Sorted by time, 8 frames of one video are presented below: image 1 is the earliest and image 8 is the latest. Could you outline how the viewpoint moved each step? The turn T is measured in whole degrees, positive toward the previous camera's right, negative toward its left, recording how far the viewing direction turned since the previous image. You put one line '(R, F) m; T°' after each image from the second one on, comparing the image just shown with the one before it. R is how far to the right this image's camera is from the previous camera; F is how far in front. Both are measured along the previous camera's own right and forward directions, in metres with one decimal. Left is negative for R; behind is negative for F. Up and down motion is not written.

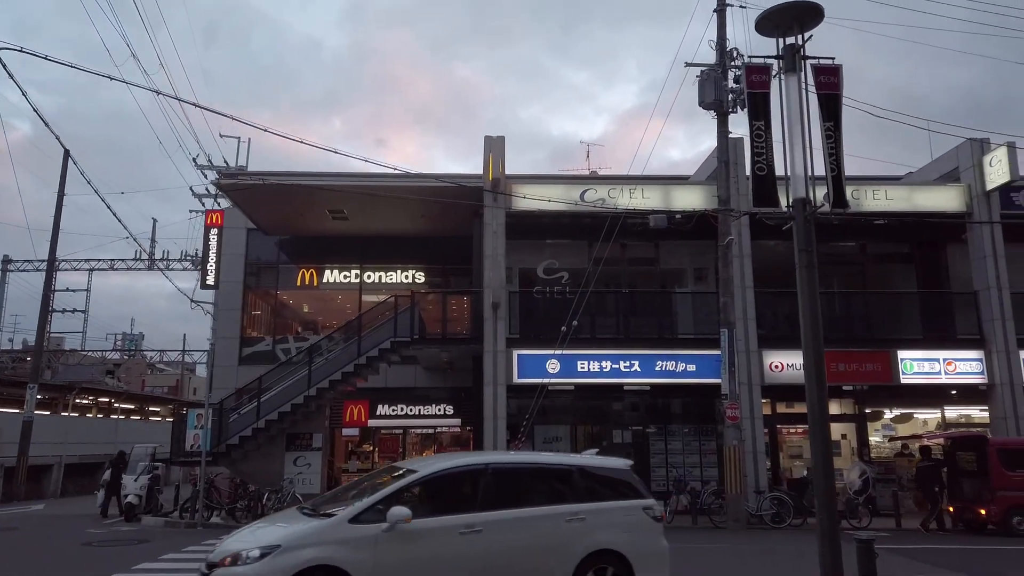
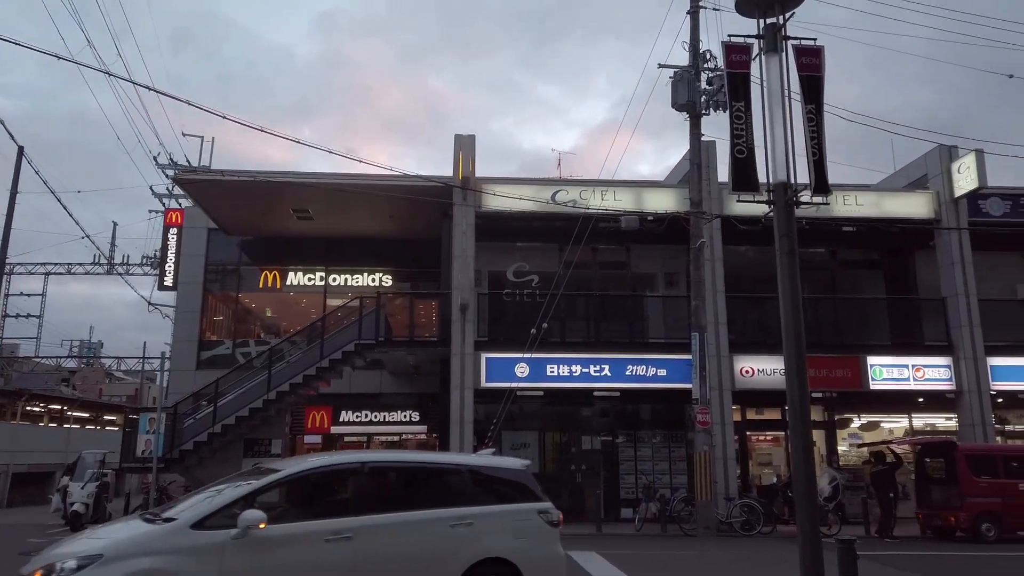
(0.0, +0.4) m; +2°
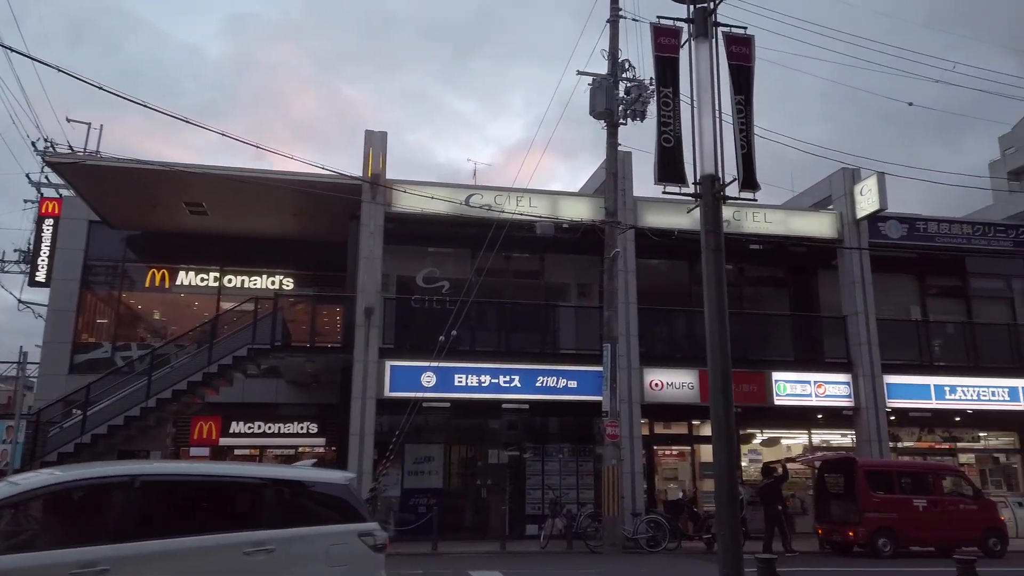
(+0.1, +0.6) m; +7°
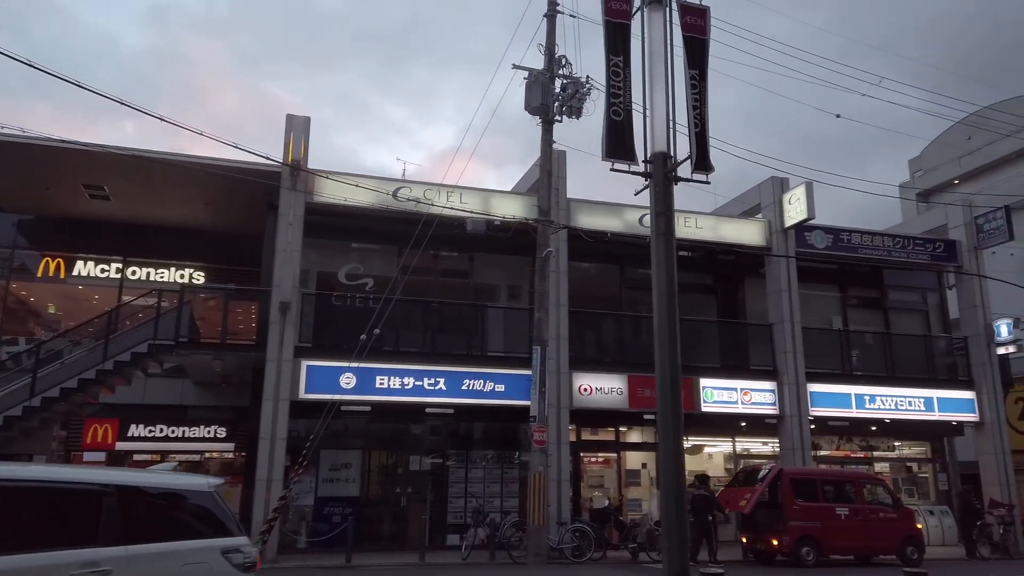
(0.0, +0.6) m; +6°
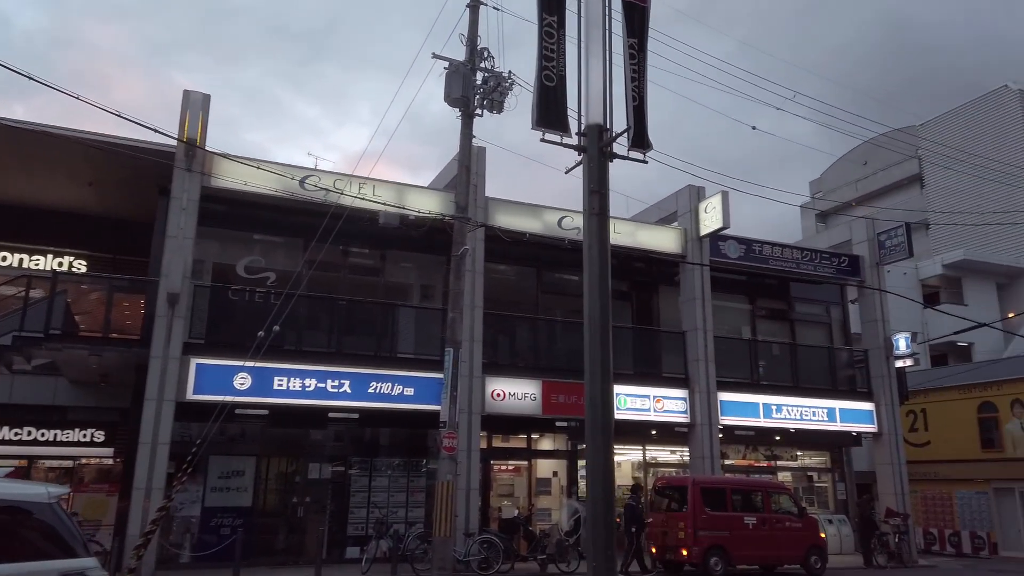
(0.0, +0.6) m; +7°
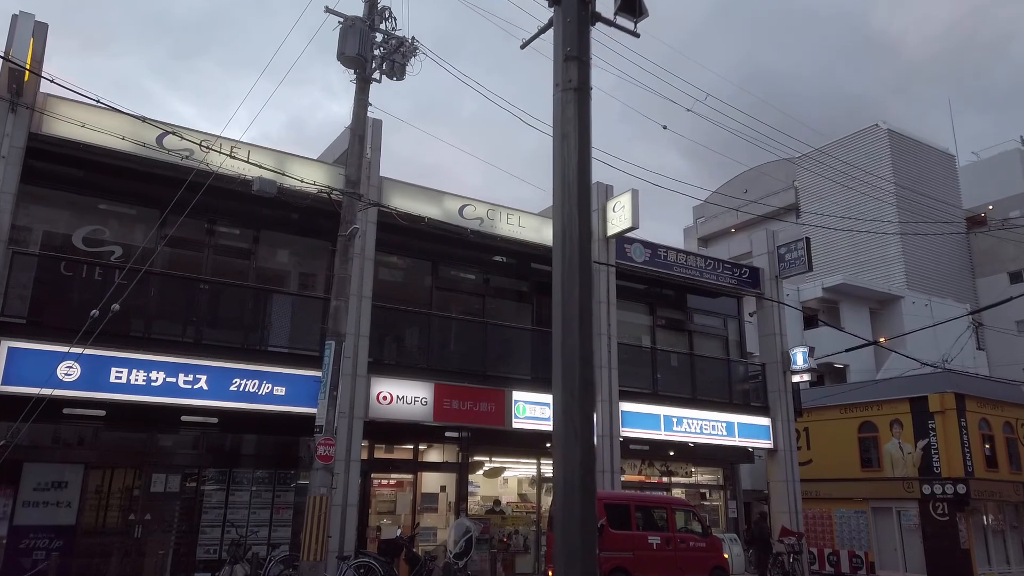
(-0.2, +1.5) m; +9°
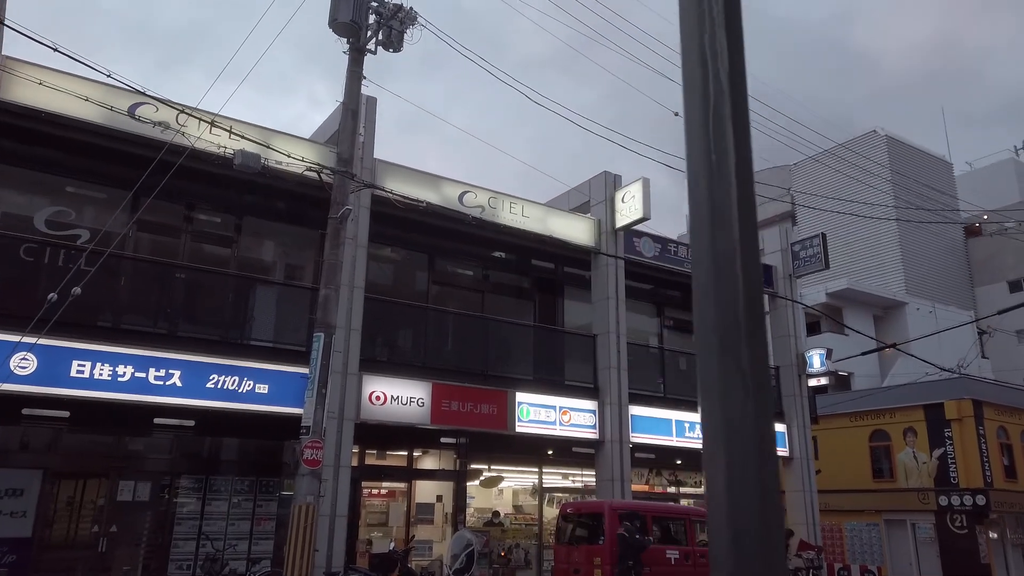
(-0.3, +1.1) m; +1°
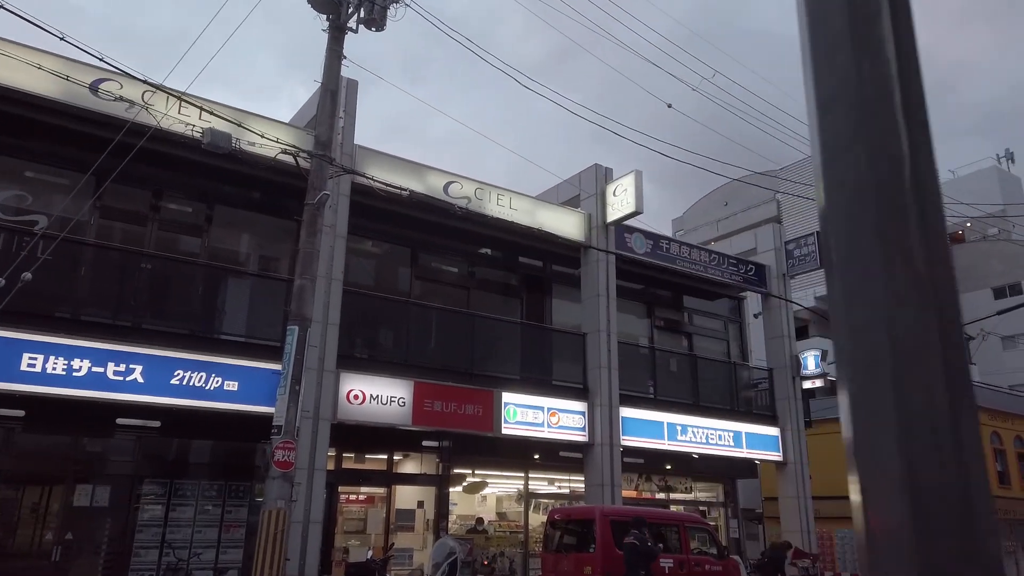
(-0.1, +0.6) m; +1°
